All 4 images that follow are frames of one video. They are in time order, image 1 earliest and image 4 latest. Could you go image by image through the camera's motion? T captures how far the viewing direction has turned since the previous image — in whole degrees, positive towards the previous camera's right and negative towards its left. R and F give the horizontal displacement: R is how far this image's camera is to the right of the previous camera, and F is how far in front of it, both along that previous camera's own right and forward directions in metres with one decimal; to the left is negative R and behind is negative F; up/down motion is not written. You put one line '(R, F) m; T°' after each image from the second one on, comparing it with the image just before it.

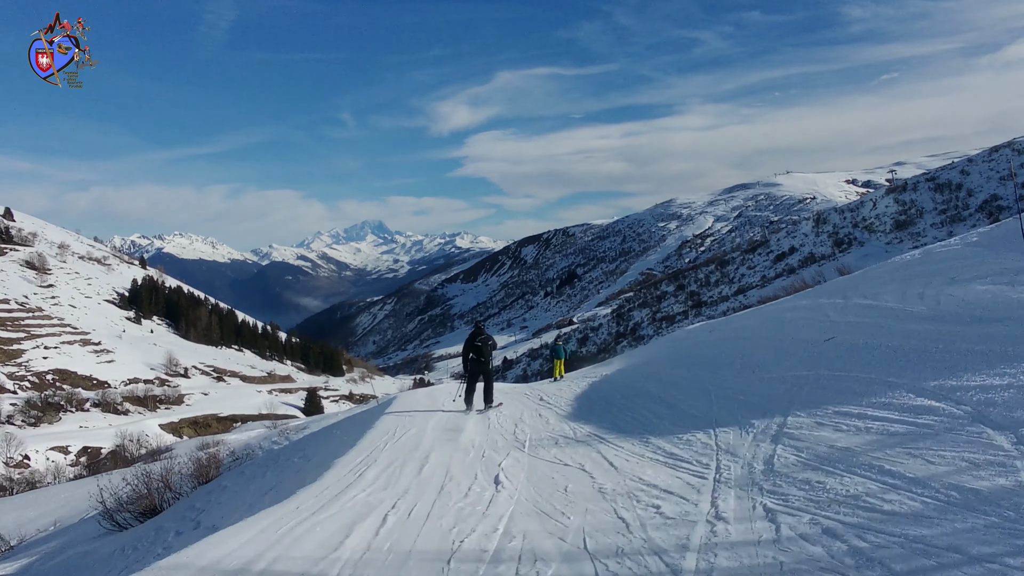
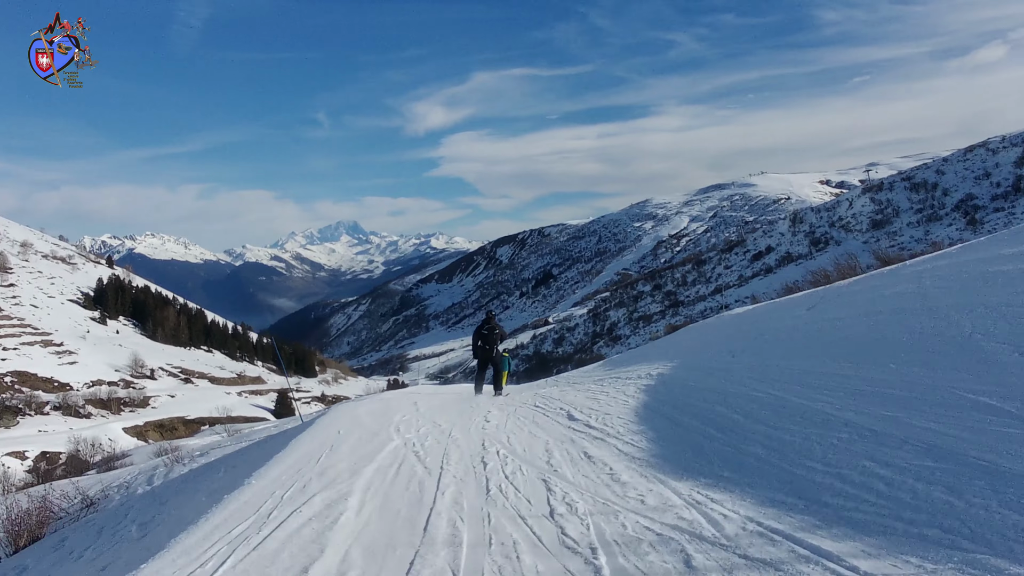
(-0.2, +2.9) m; +2°
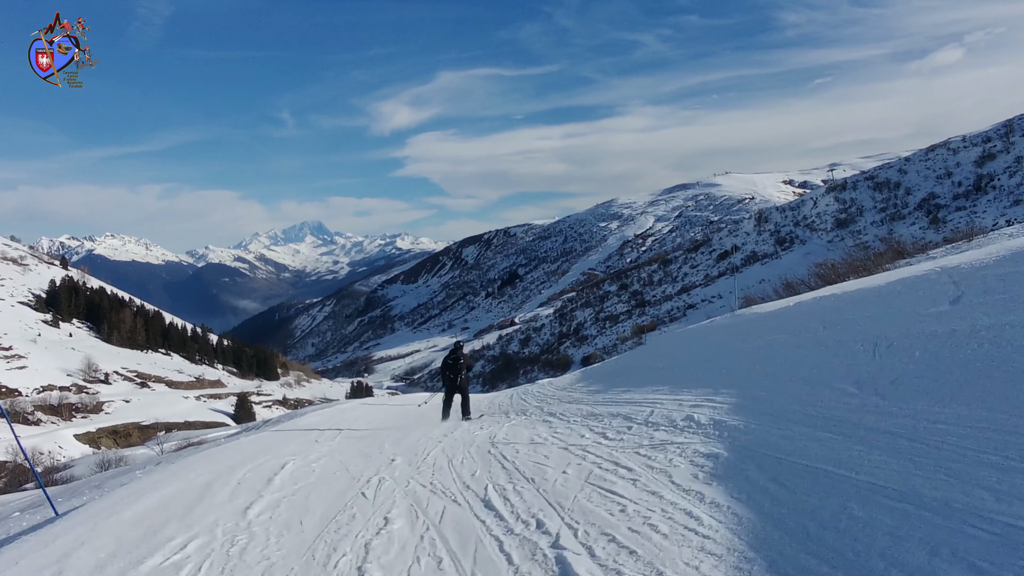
(+0.1, +2.1) m; +3°
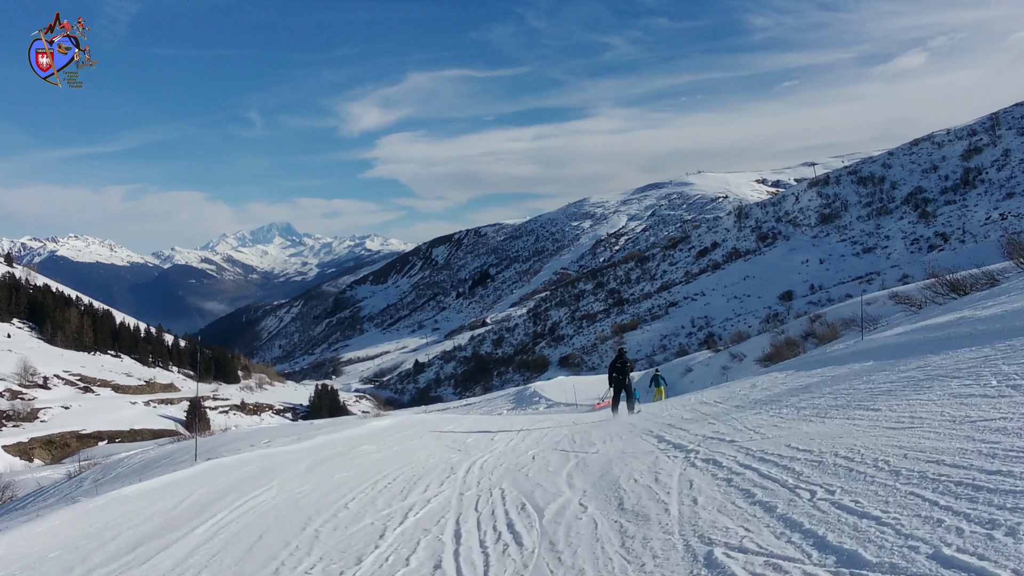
(-0.7, +5.1) m; +3°
